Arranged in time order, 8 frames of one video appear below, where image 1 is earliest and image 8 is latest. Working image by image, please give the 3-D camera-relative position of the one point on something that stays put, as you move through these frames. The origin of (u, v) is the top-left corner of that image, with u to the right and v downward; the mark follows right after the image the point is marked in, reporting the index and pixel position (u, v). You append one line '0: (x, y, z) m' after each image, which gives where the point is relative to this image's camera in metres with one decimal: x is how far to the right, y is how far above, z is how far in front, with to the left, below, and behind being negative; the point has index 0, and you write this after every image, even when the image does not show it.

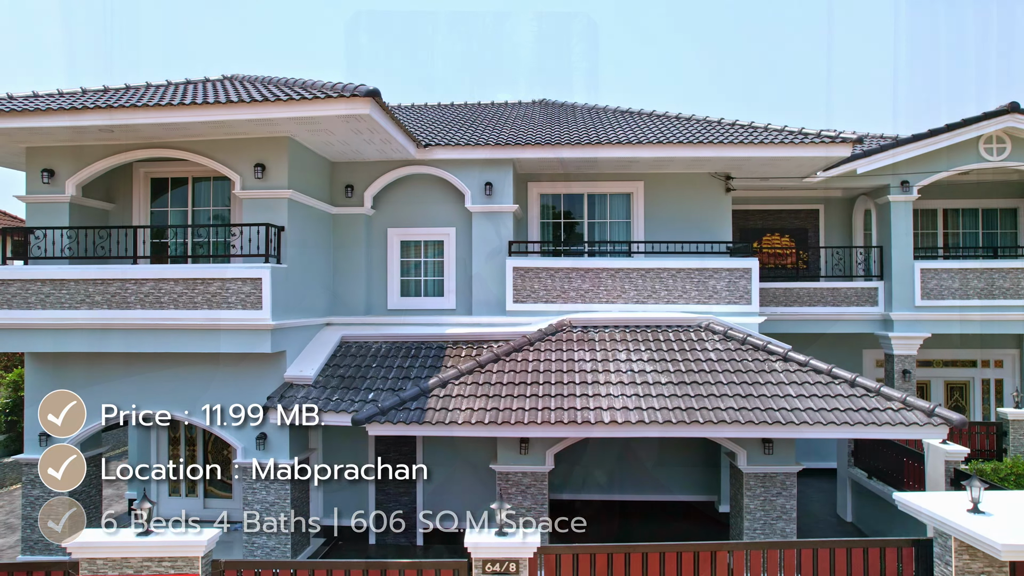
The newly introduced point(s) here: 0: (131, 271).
0: (-3.6, +0.2, +8.1) m
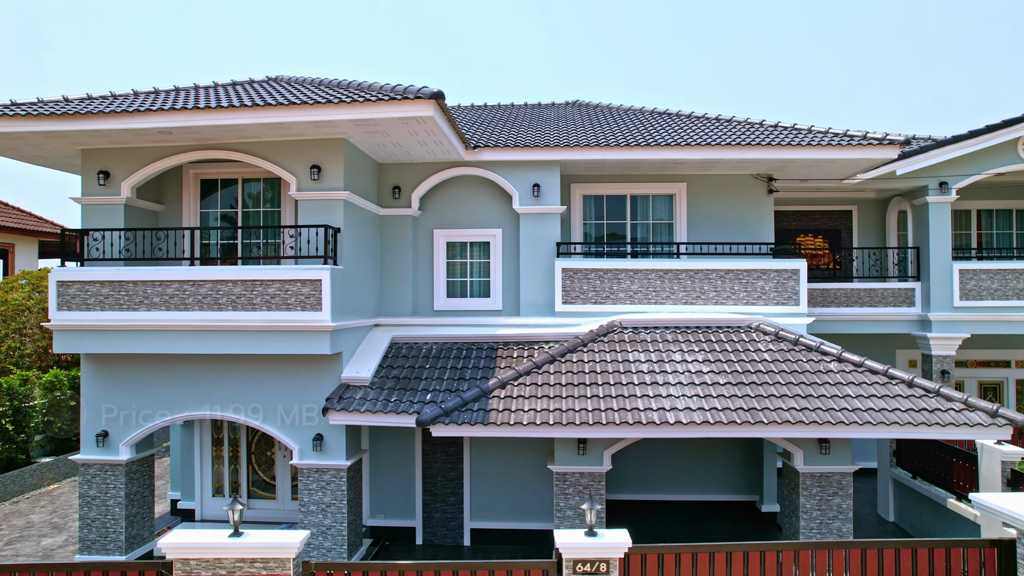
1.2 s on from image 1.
0: (-3.1, +0.1, +8.1) m
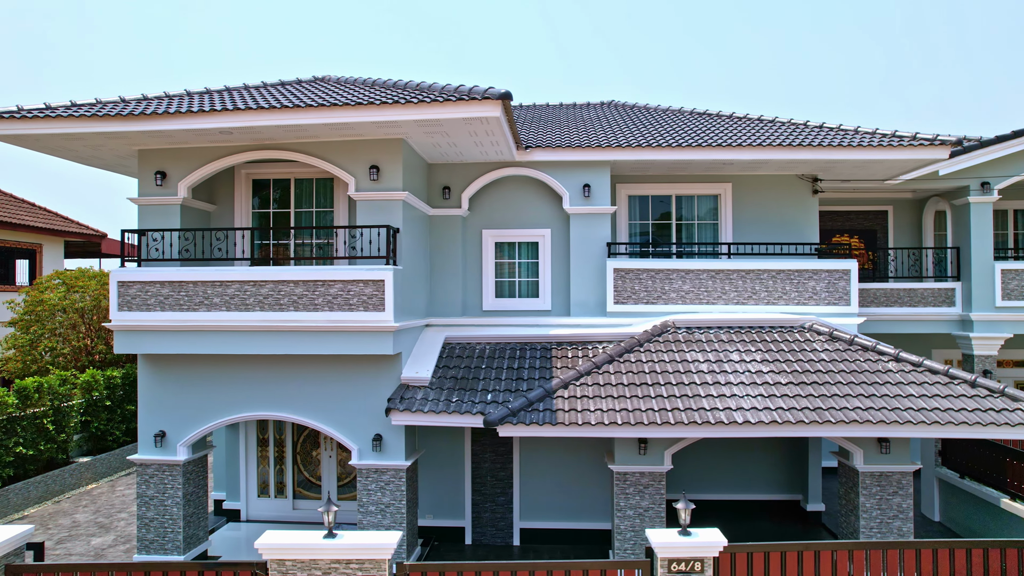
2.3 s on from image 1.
0: (-2.5, +0.1, +8.1) m
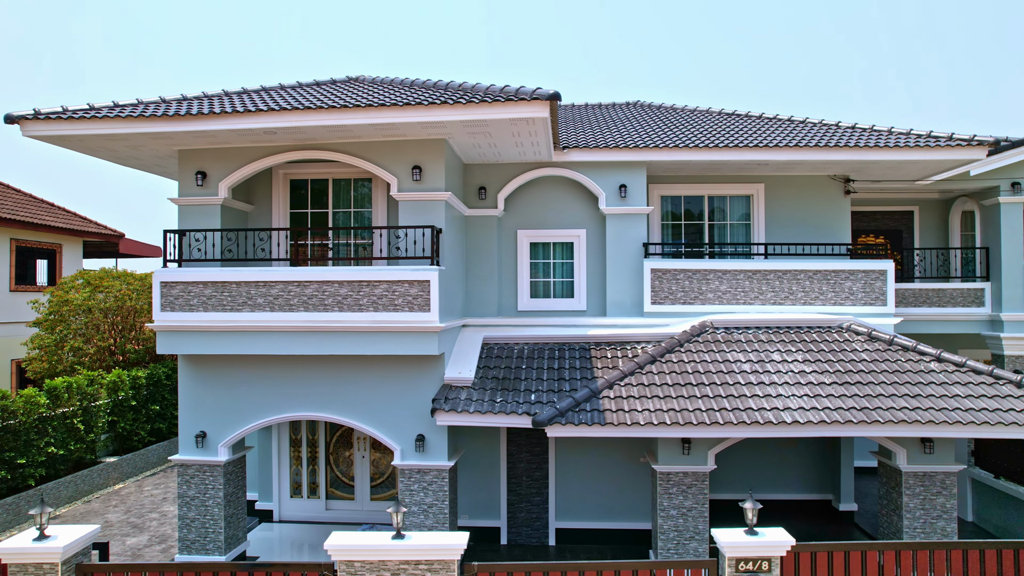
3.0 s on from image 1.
0: (-2.1, +0.1, +8.1) m
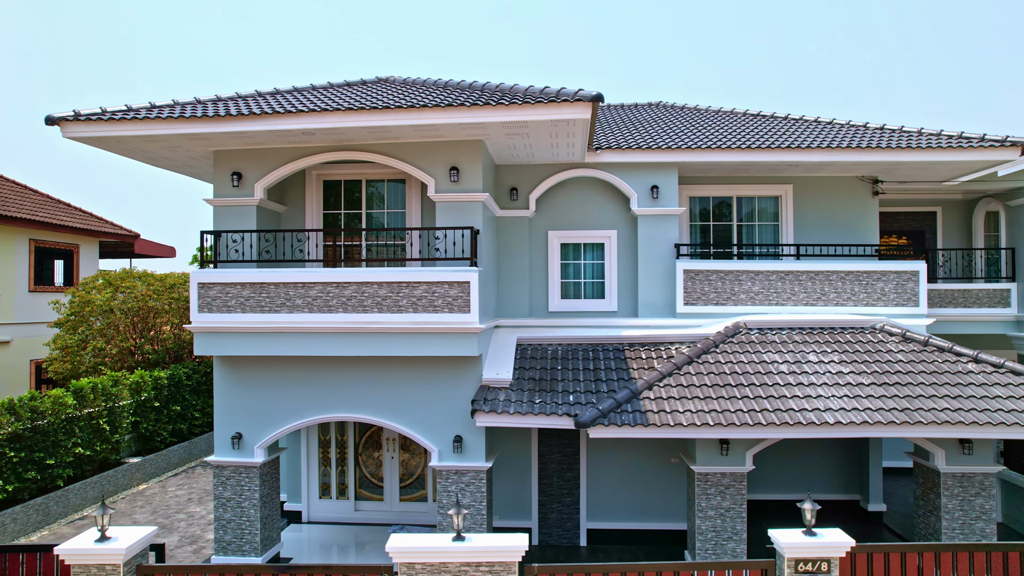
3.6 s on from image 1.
0: (-1.7, +0.1, +8.1) m
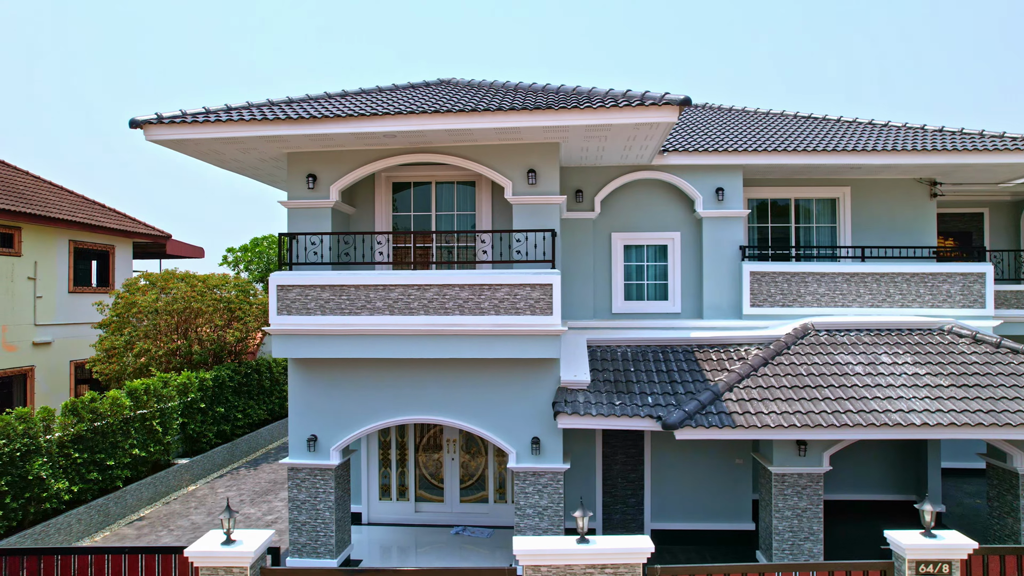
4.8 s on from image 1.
0: (-0.9, +0.1, +8.1) m
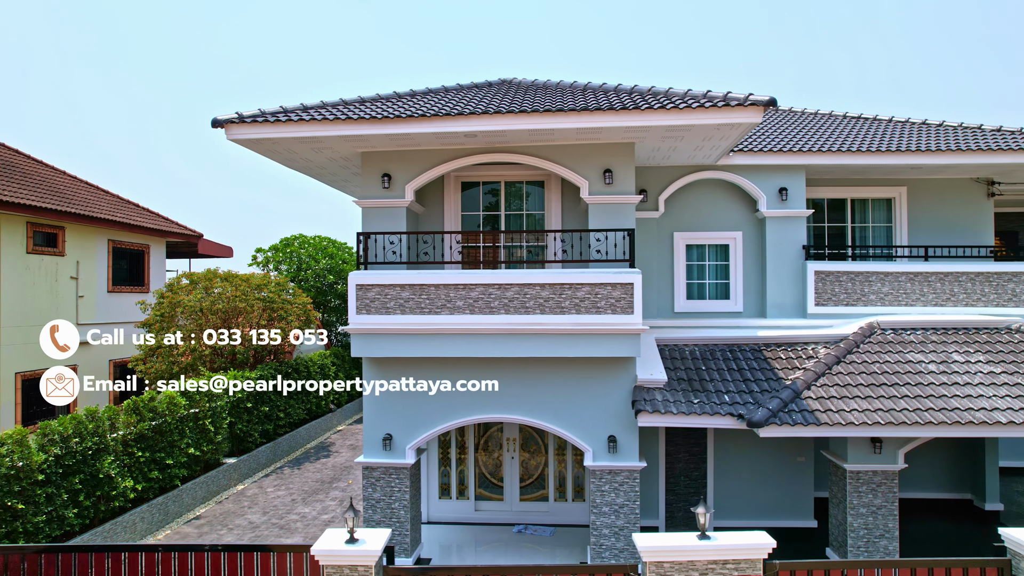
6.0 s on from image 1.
0: (-0.2, +0.1, +8.2) m
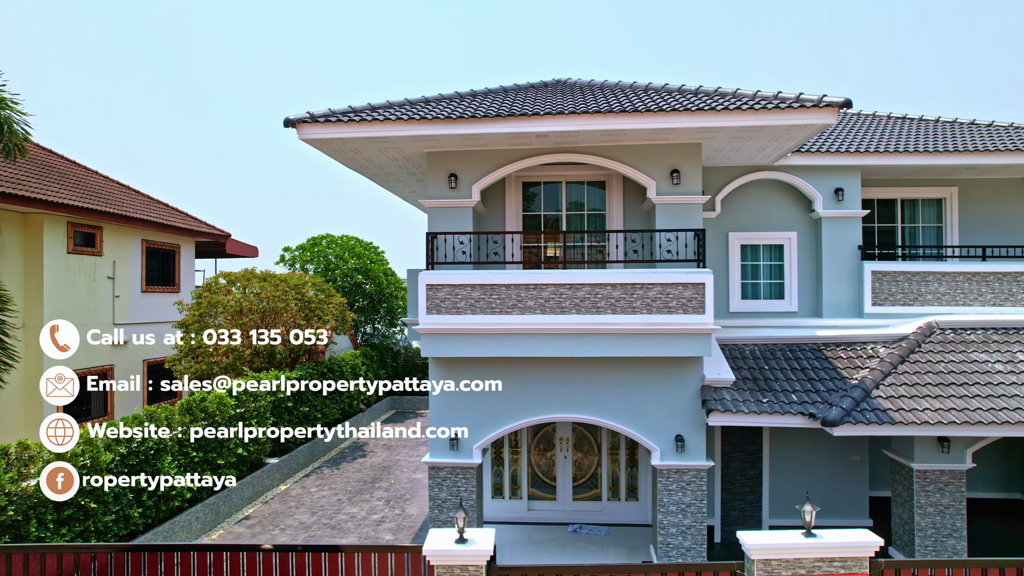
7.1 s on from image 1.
0: (+0.5, +0.1, +8.2) m
